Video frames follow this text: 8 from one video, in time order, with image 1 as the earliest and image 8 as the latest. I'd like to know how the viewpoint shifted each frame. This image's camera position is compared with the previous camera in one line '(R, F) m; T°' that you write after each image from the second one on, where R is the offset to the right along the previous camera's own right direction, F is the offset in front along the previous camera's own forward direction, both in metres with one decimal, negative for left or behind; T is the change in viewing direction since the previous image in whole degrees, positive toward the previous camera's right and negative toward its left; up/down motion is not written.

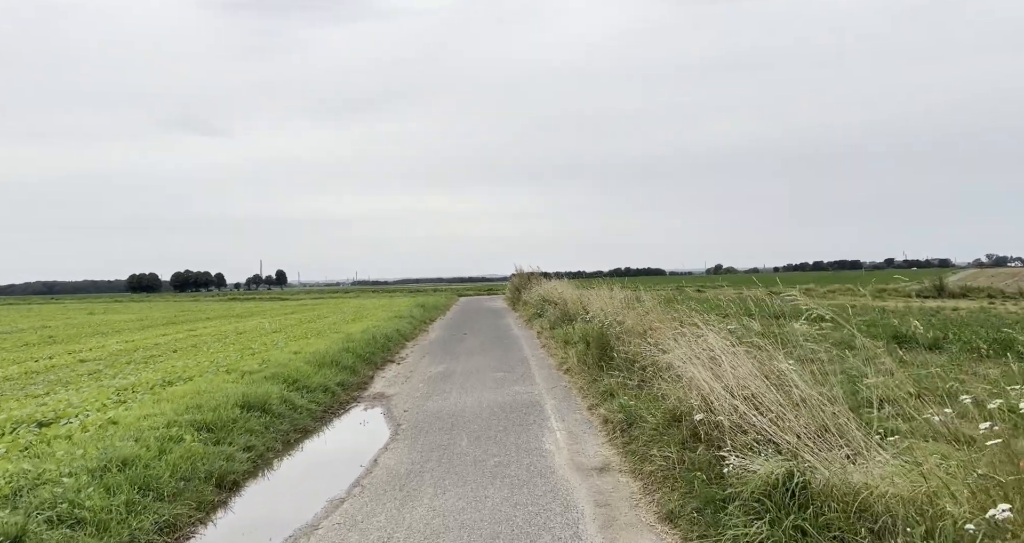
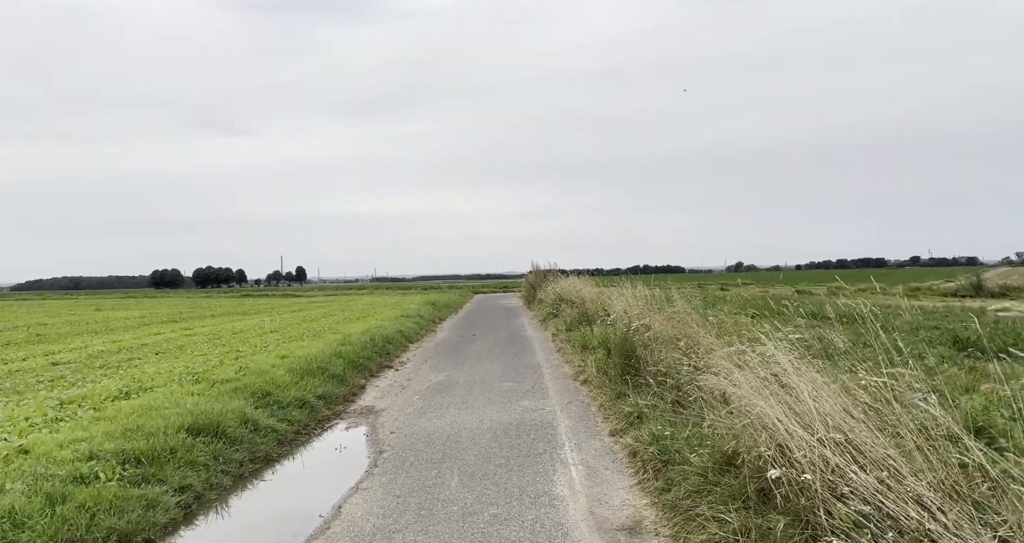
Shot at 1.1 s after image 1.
(+0.1, +1.6) m; -1°
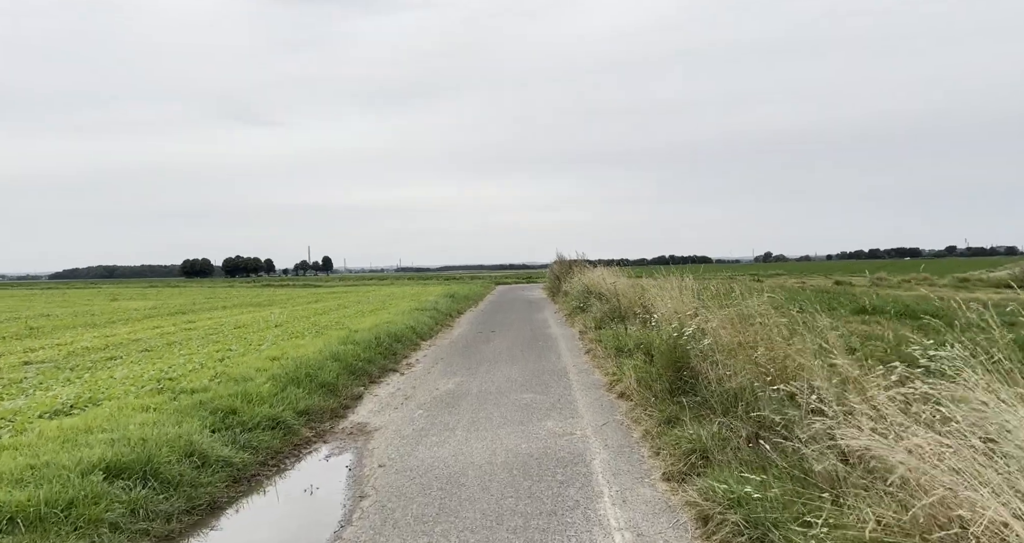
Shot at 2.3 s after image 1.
(0.0, +1.8) m; -2°
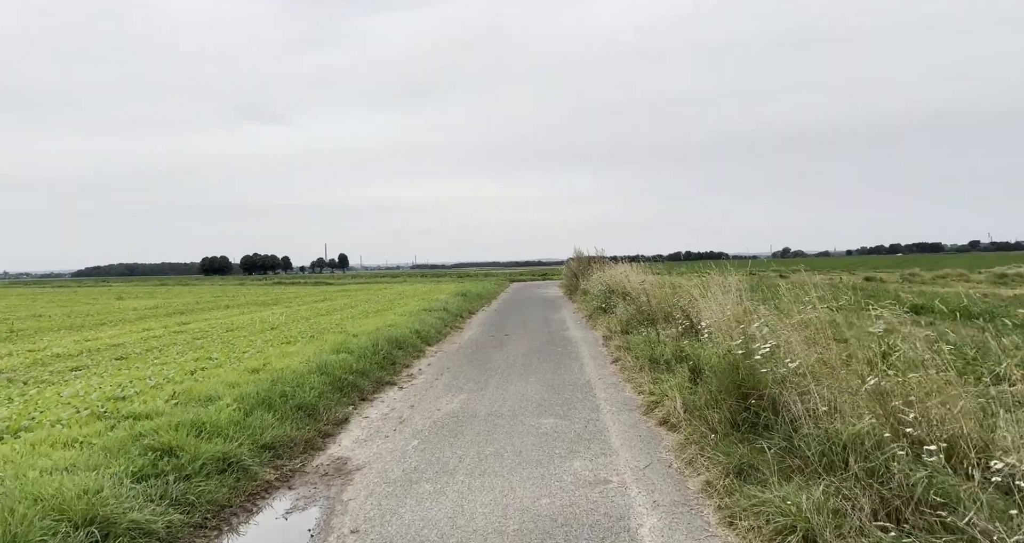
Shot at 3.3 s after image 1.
(0.0, +1.7) m; -1°
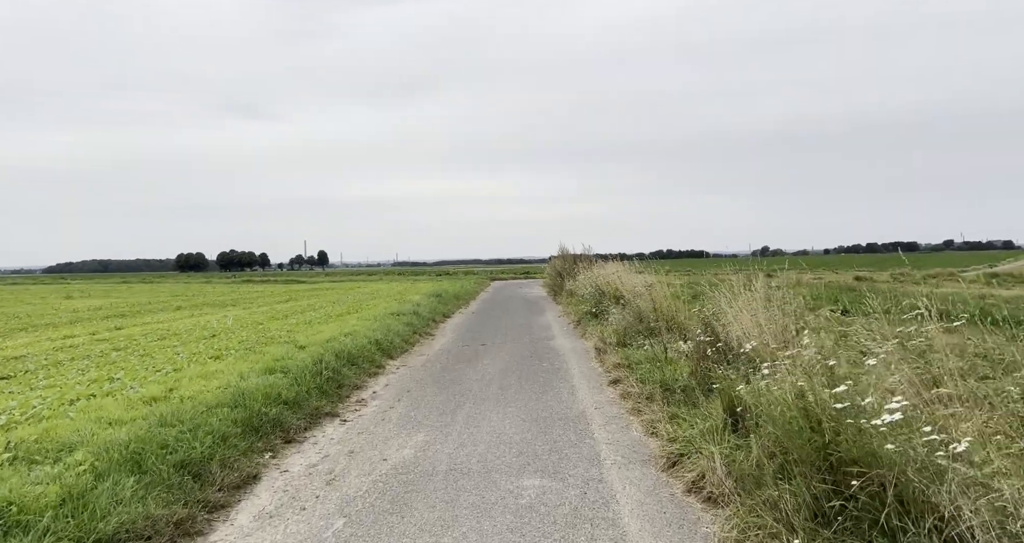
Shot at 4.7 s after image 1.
(+0.1, +2.2) m; +1°
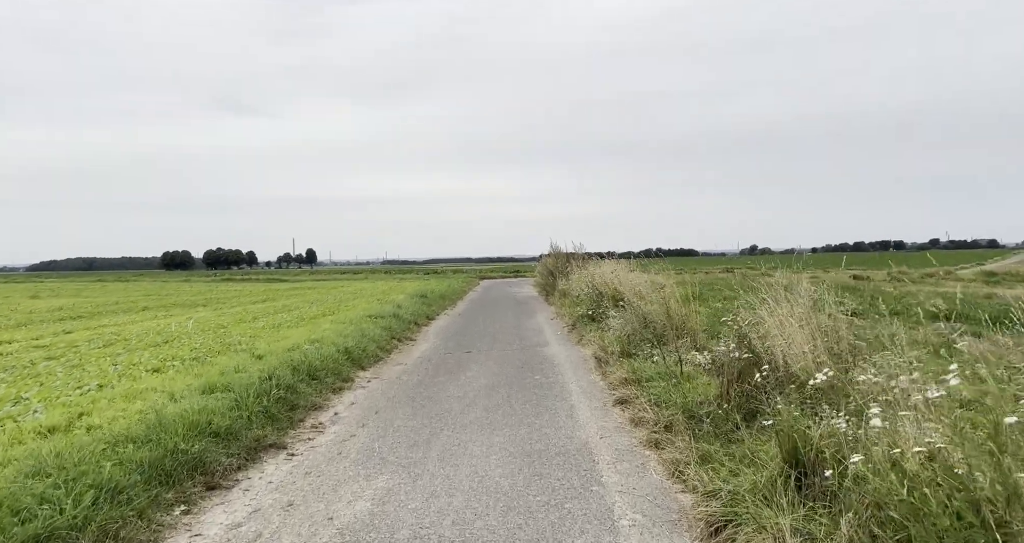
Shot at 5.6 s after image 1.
(0.0, +1.5) m; +1°
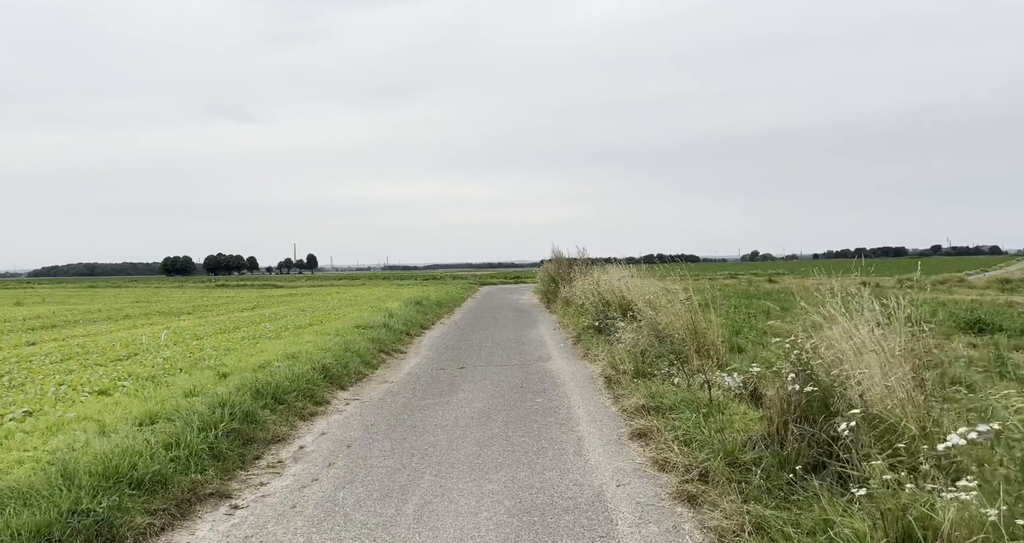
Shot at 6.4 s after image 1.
(0.0, +1.3) m; 0°
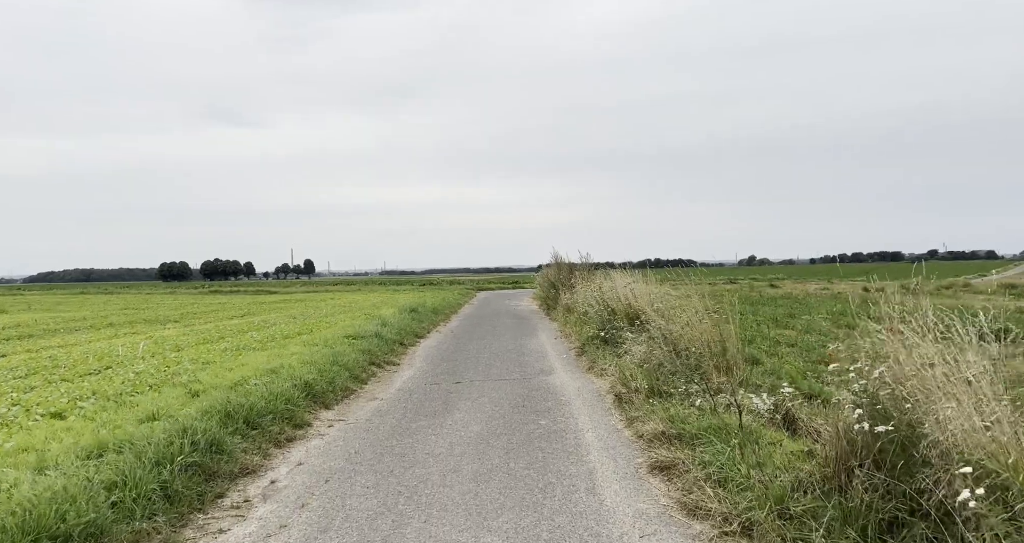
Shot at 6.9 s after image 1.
(0.0, +0.9) m; 0°
